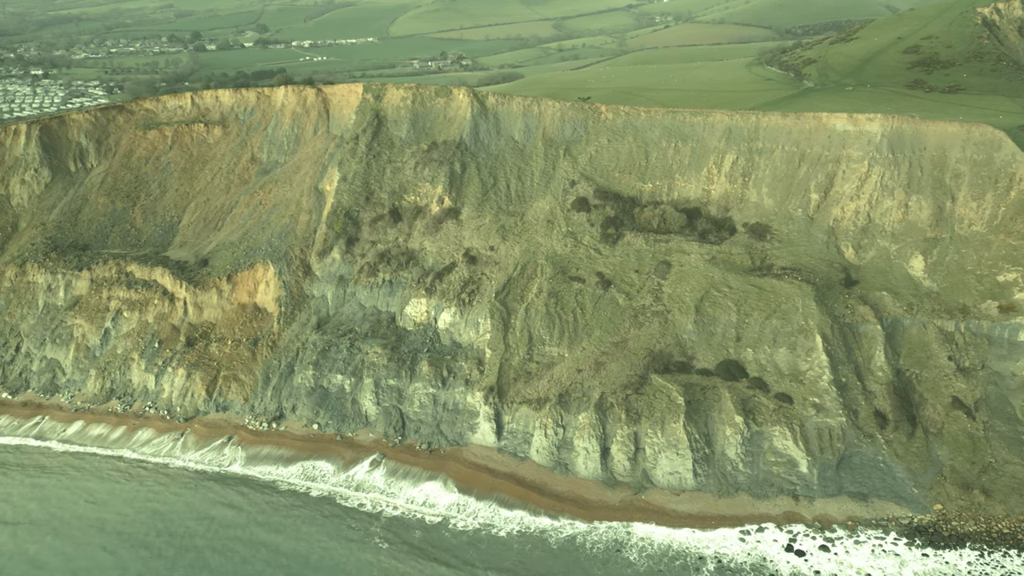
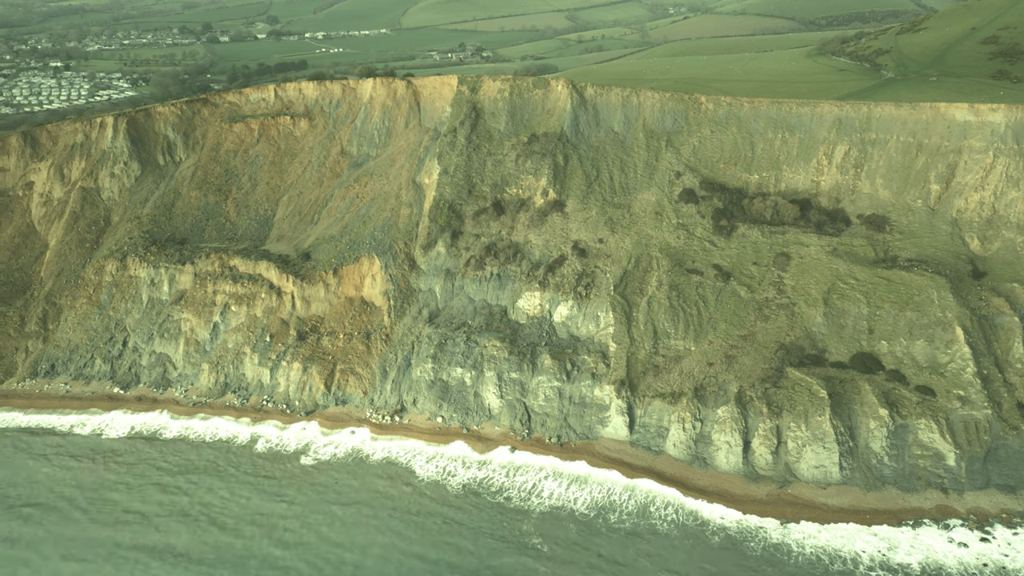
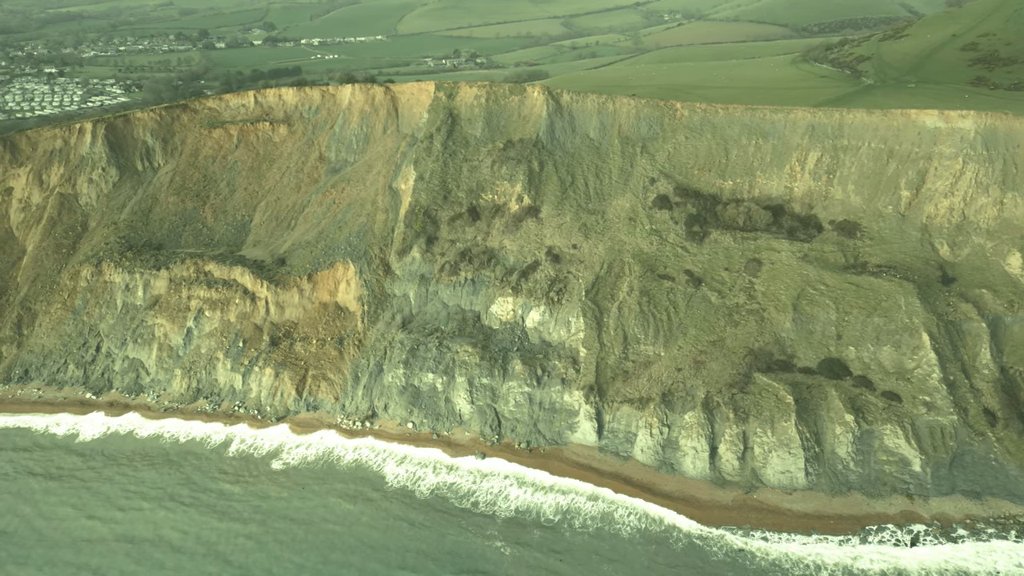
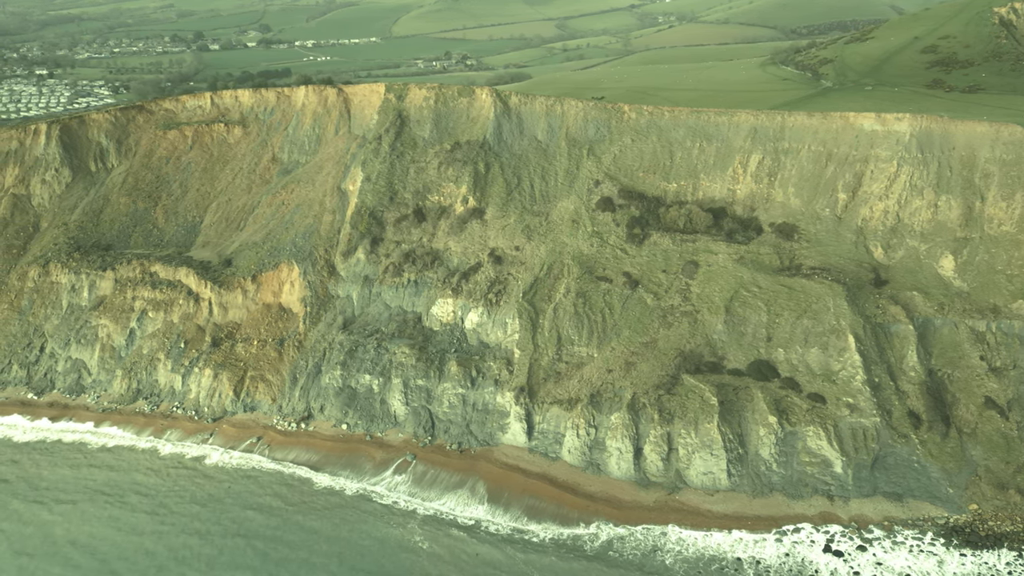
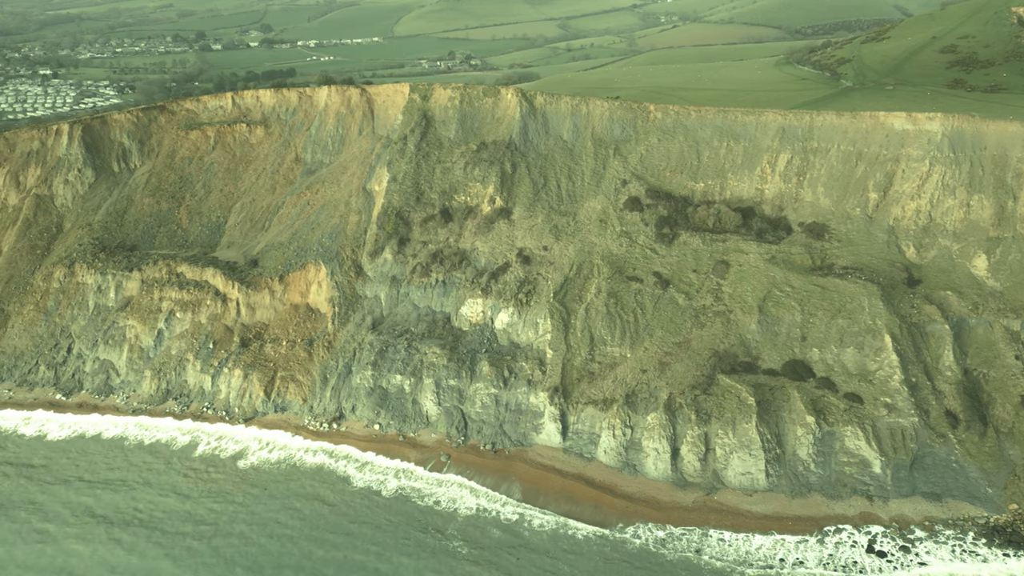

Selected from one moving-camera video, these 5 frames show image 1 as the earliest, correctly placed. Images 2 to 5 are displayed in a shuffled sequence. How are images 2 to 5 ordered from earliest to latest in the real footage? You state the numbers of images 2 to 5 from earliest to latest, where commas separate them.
4, 5, 3, 2
